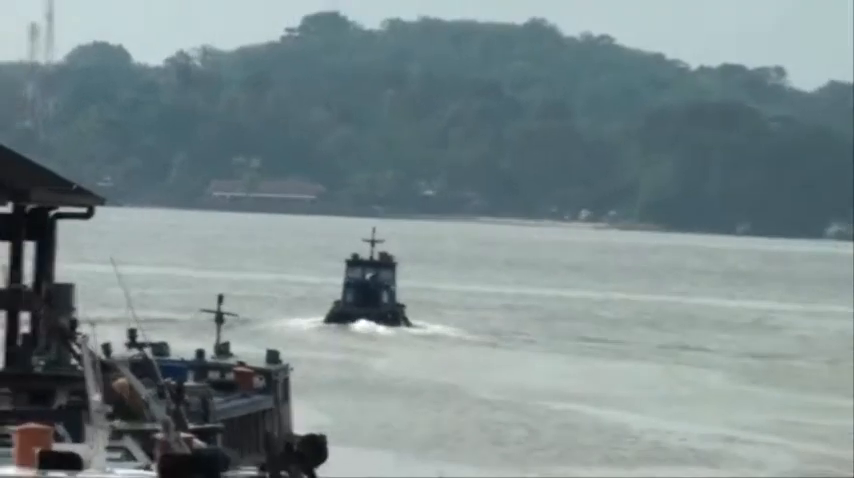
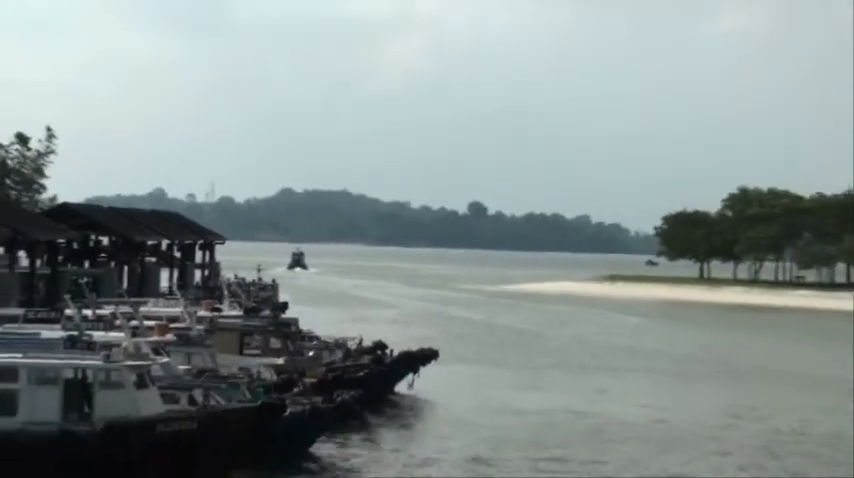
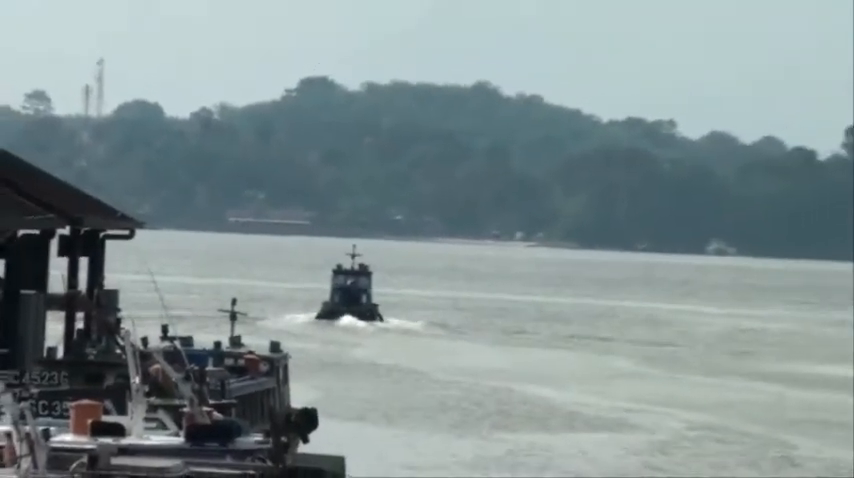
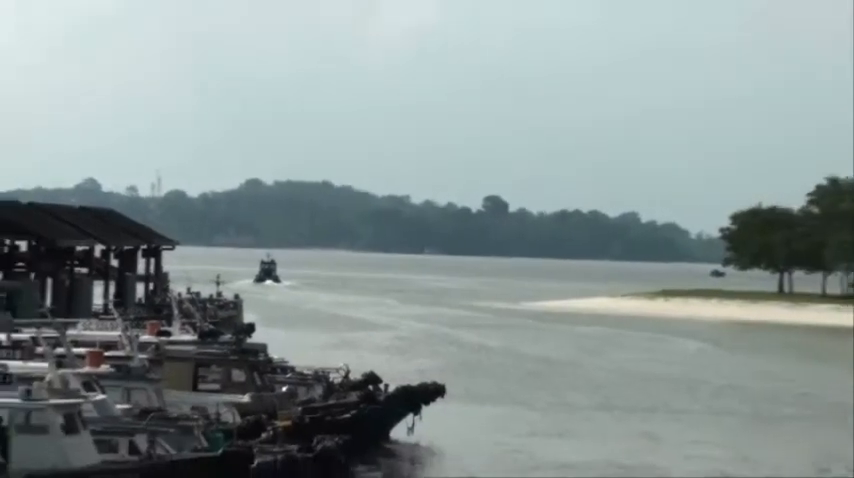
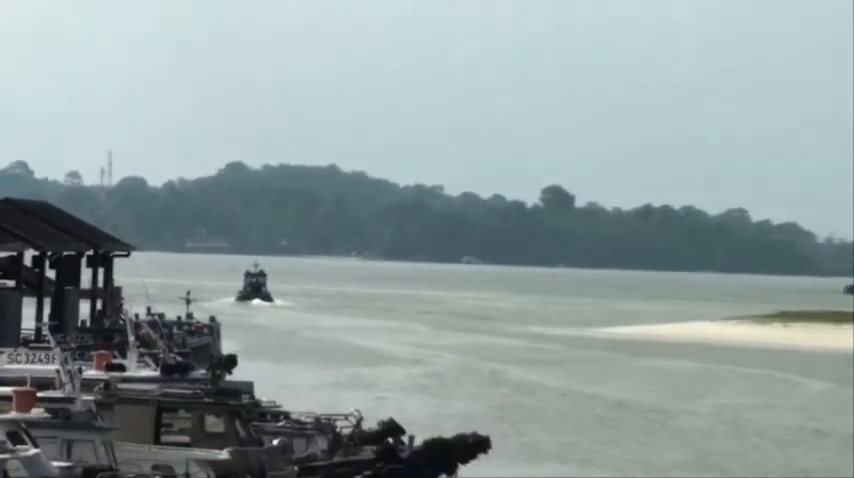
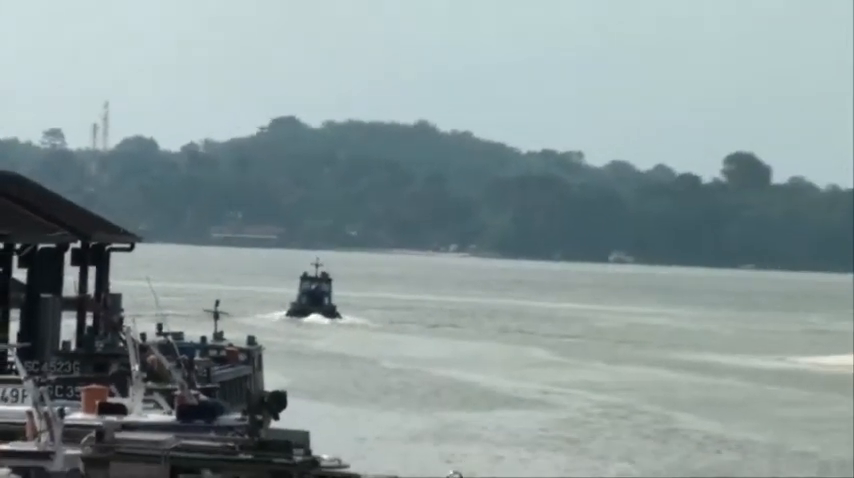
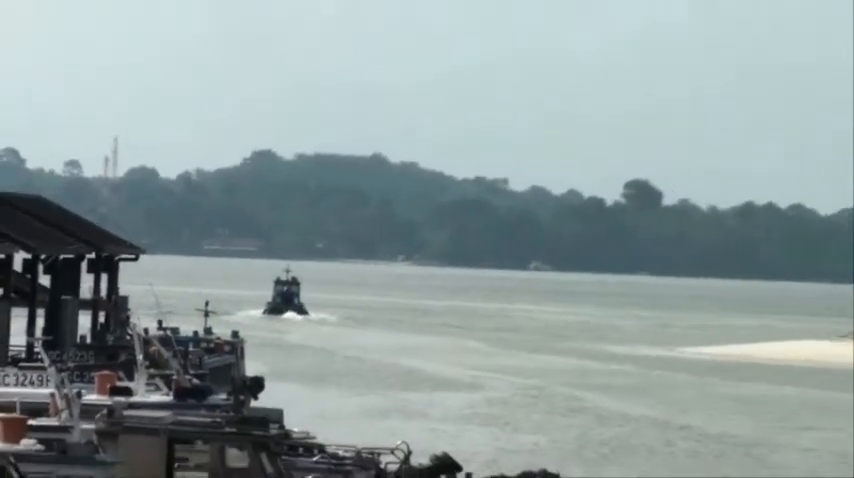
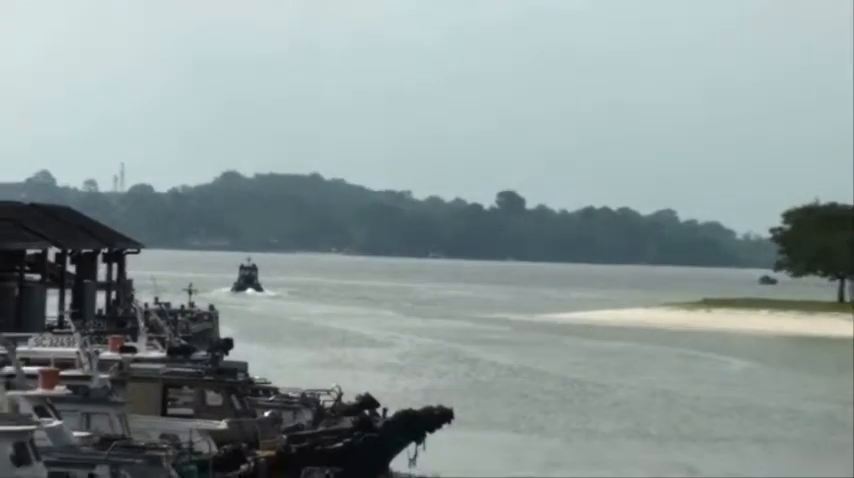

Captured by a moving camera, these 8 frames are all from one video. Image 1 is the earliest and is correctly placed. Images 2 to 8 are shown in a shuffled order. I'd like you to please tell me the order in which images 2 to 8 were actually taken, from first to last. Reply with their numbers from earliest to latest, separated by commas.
3, 6, 7, 5, 8, 4, 2
